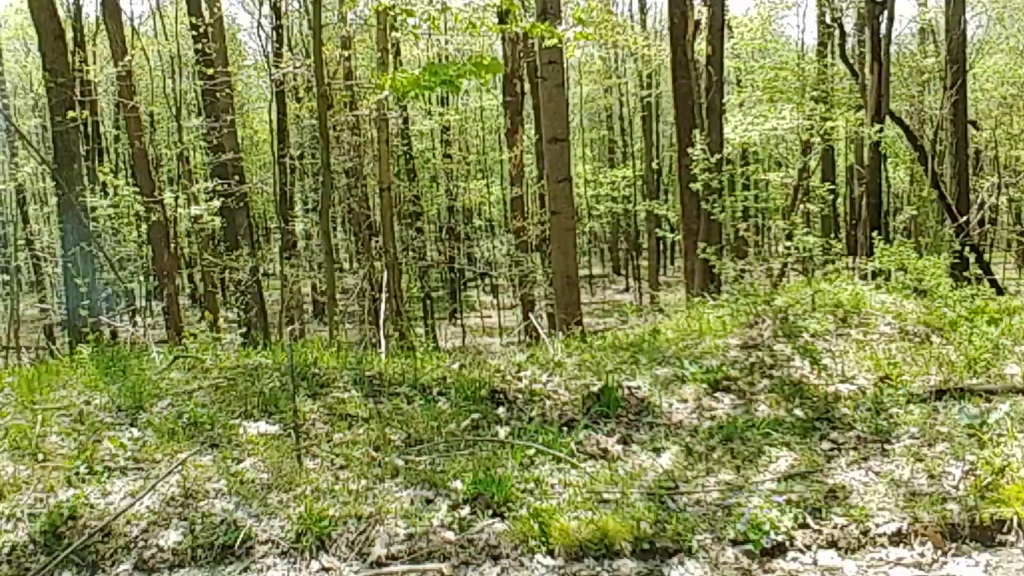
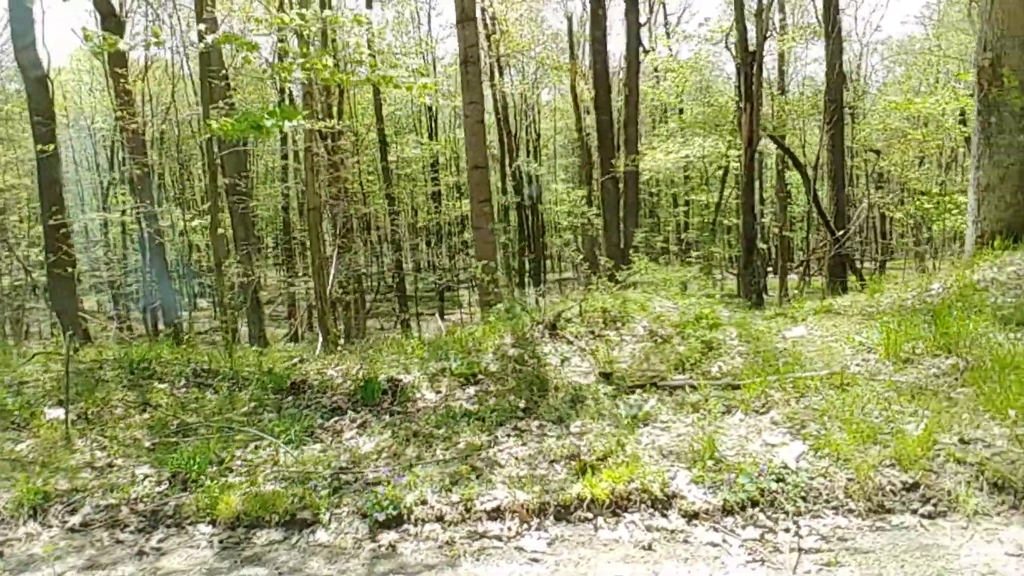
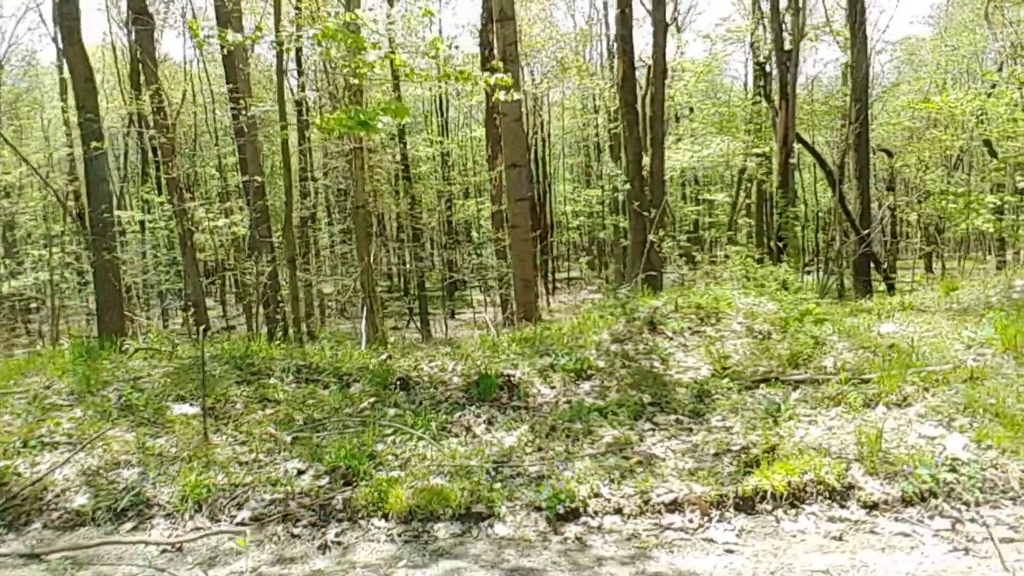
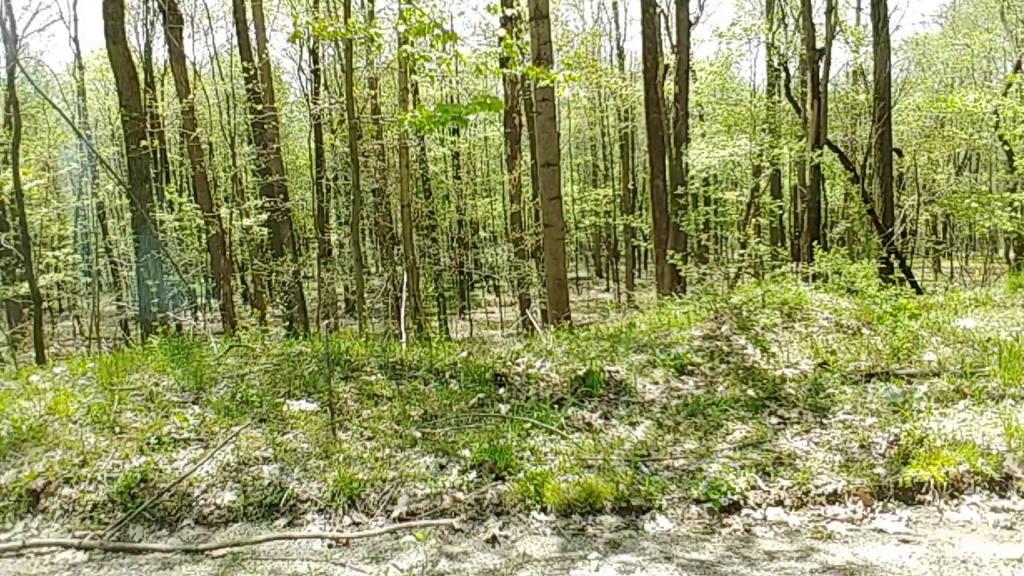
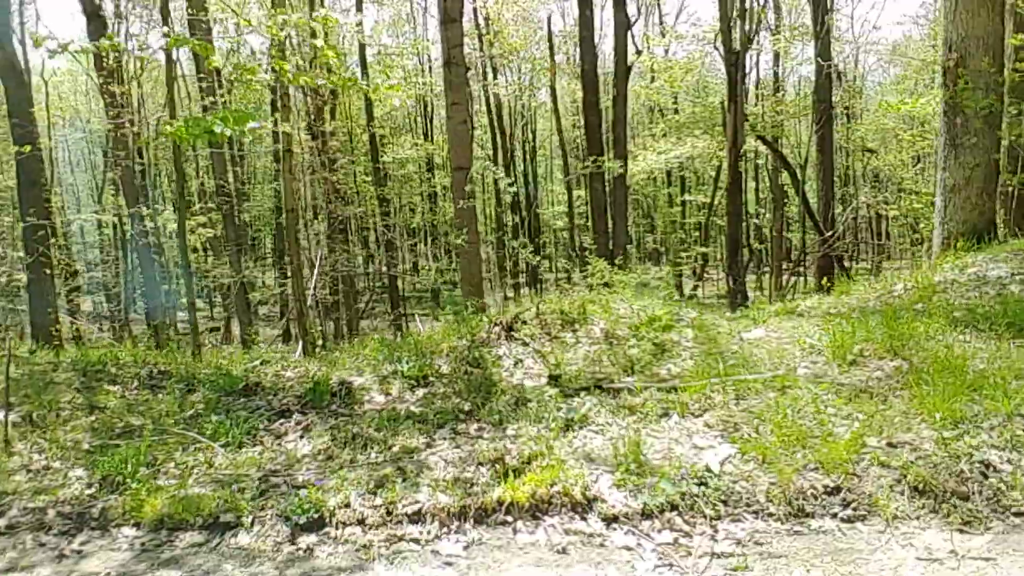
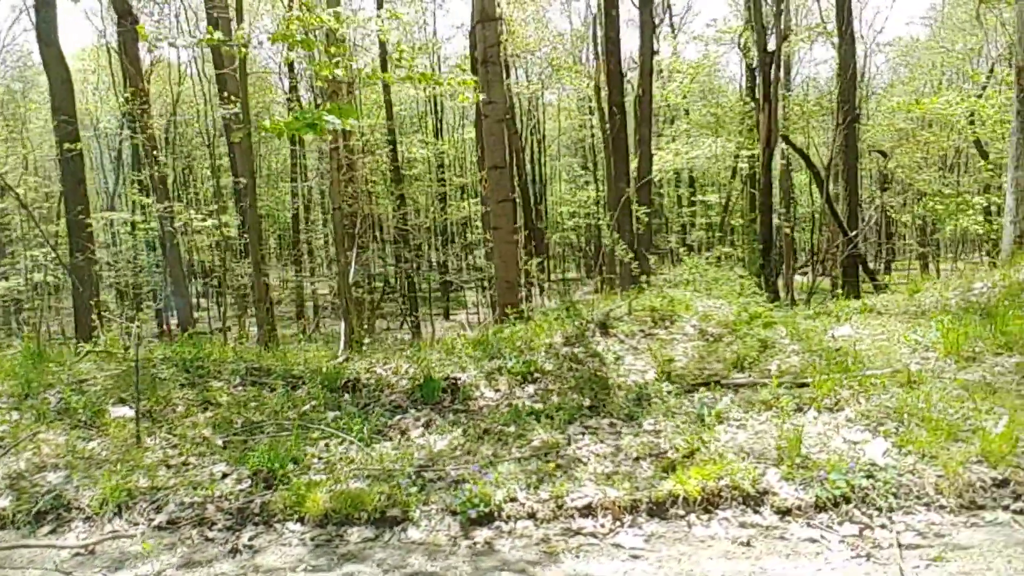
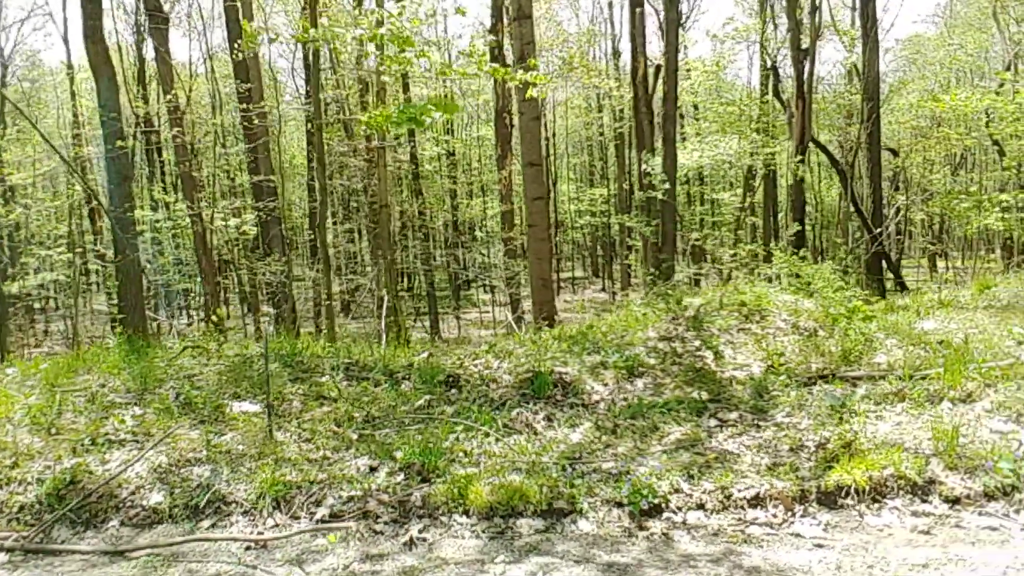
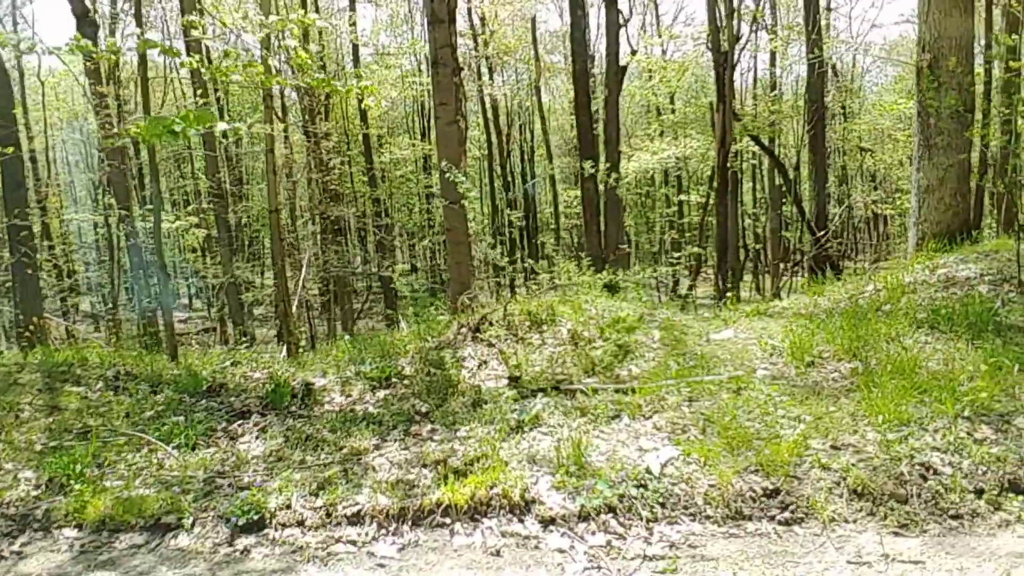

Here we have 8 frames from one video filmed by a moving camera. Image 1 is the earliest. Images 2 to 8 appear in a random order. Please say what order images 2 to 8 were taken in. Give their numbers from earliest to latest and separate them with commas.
4, 7, 3, 6, 2, 5, 8
